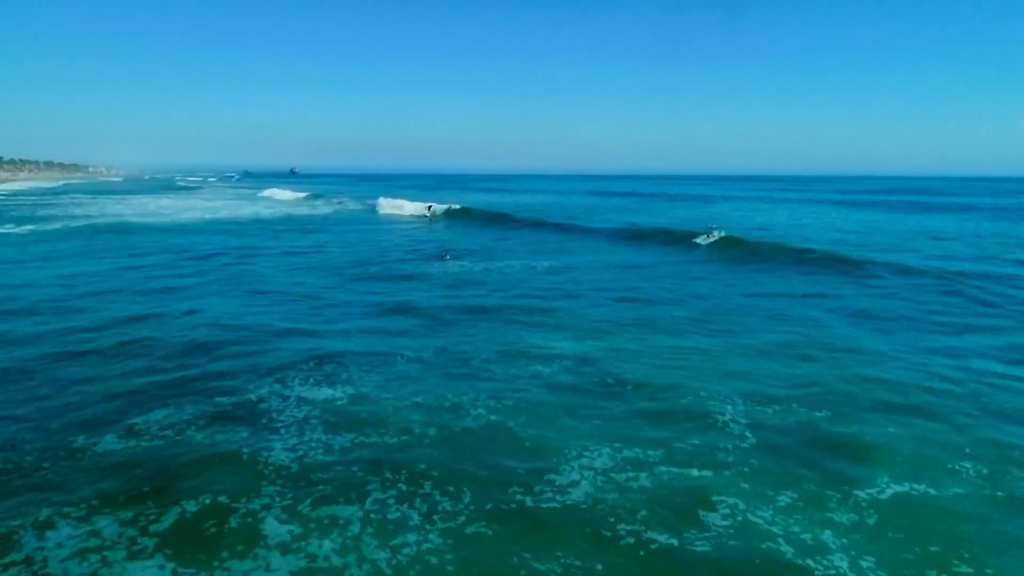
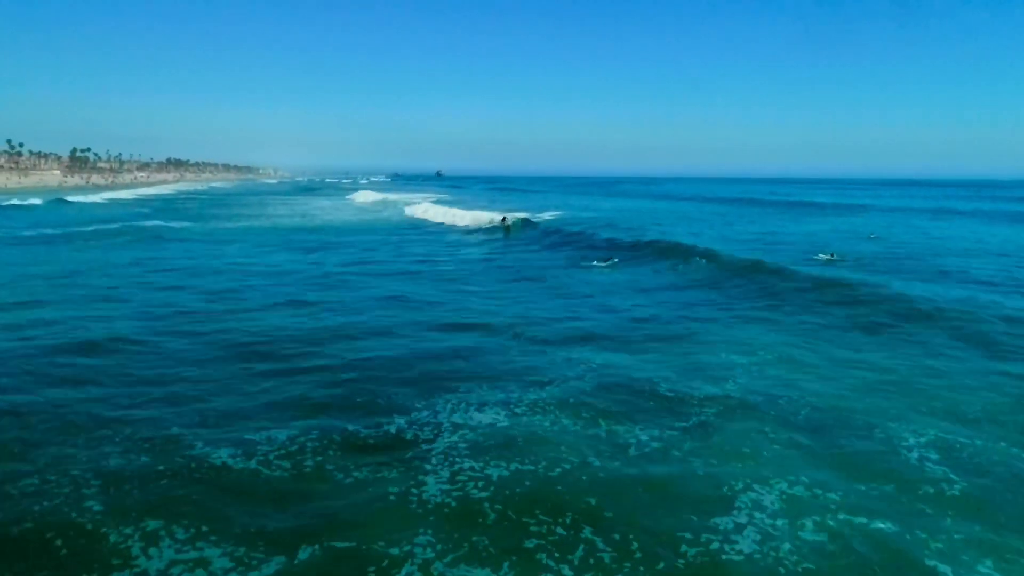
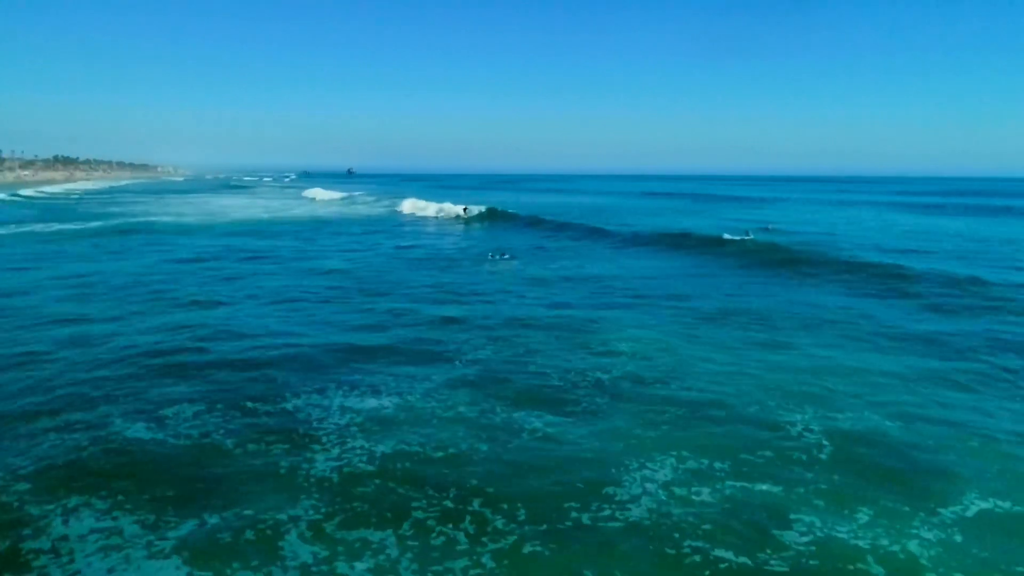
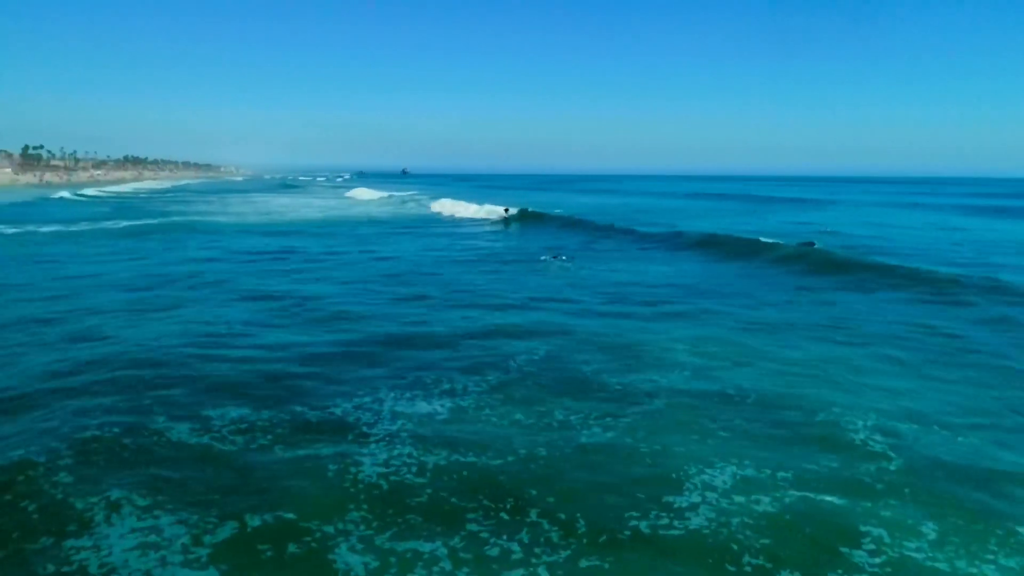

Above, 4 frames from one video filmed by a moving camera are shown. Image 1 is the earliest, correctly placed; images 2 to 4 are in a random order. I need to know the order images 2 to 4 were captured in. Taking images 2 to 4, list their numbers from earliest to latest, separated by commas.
3, 4, 2
